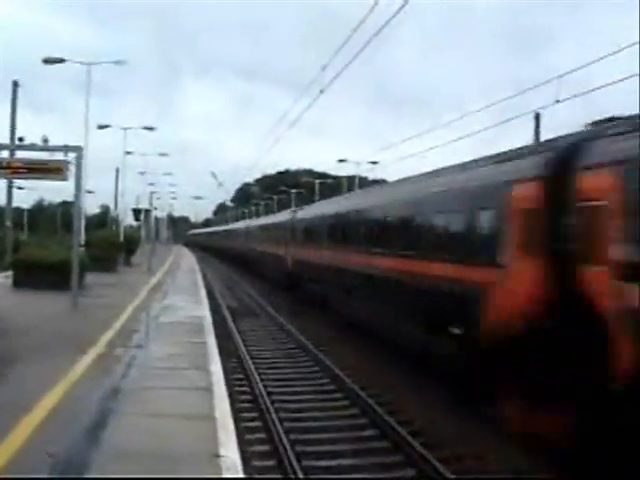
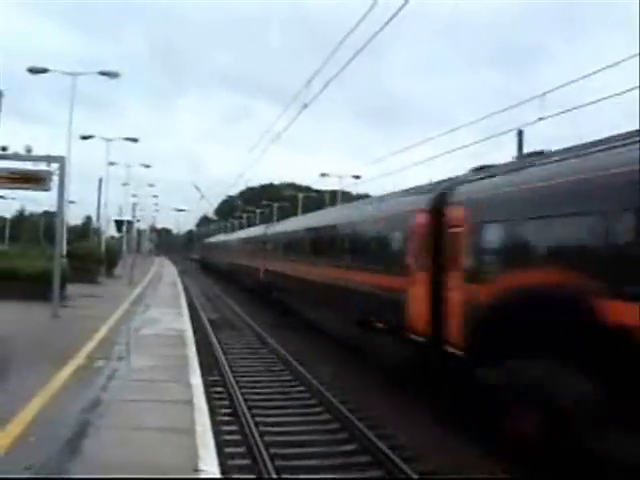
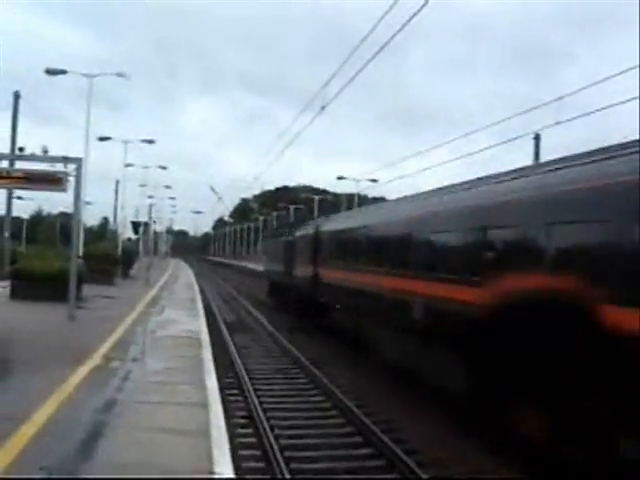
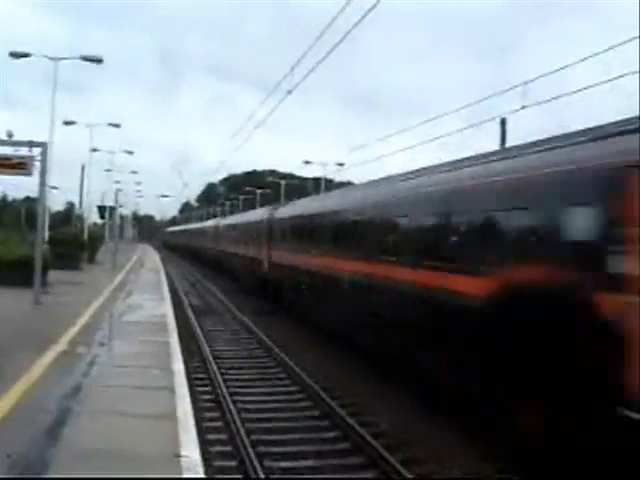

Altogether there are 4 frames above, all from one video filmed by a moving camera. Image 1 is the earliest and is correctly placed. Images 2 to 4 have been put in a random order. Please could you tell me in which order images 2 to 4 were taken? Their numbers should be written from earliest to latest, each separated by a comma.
4, 2, 3
